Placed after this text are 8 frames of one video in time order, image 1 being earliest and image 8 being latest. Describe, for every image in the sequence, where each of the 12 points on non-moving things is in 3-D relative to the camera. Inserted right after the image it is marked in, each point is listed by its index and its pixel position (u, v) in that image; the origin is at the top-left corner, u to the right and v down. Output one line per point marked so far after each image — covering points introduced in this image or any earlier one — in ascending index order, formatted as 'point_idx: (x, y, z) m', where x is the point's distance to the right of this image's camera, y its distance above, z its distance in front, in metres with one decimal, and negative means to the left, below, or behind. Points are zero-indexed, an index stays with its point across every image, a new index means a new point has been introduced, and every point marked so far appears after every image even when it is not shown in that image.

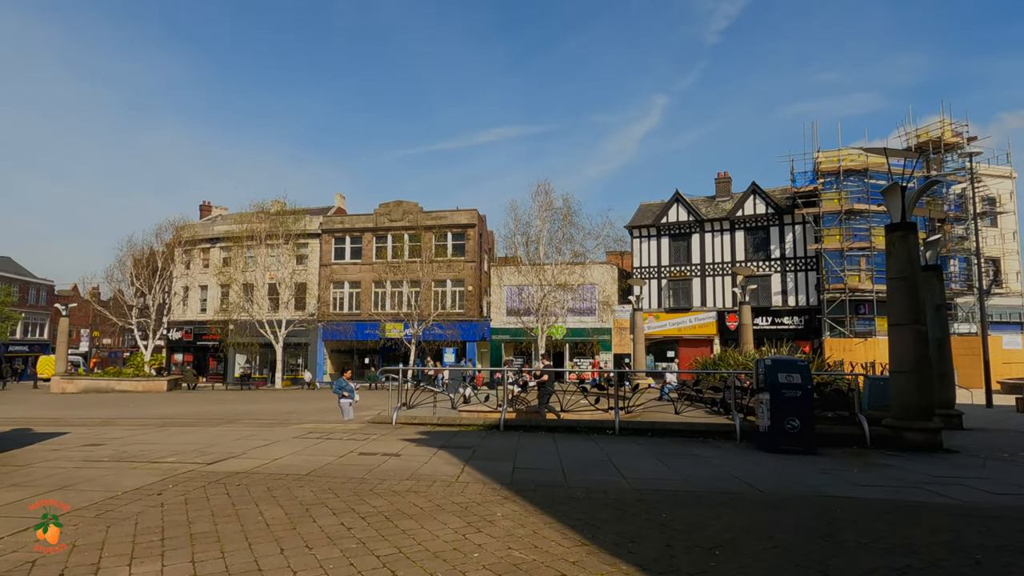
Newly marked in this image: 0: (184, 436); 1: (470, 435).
0: (-5.6, -2.5, +10.2) m
1: (-0.8, -2.7, +11.0) m
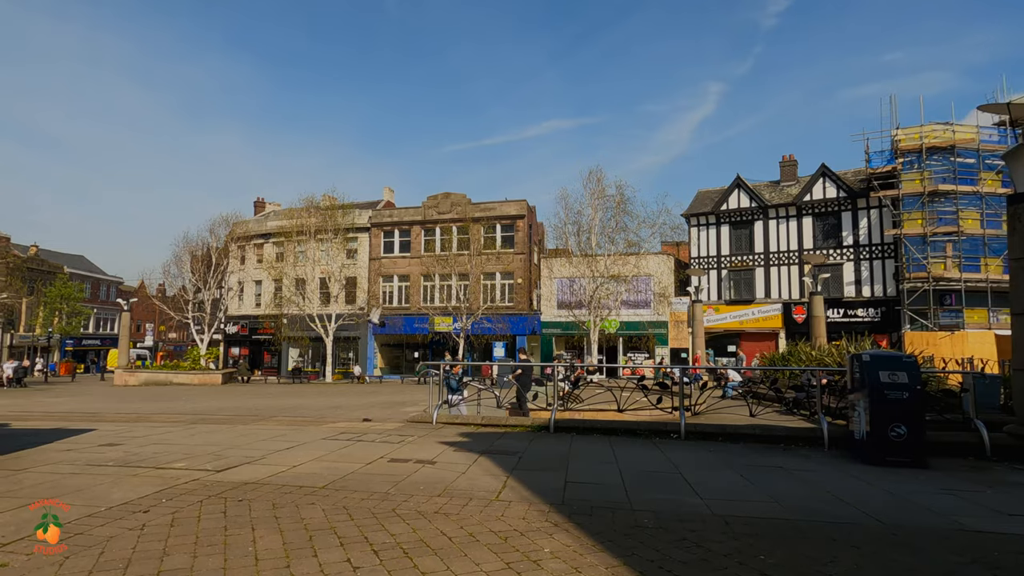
0: (-4.8, -2.3, +9.5) m
1: (+0.1, -2.5, +9.8) m
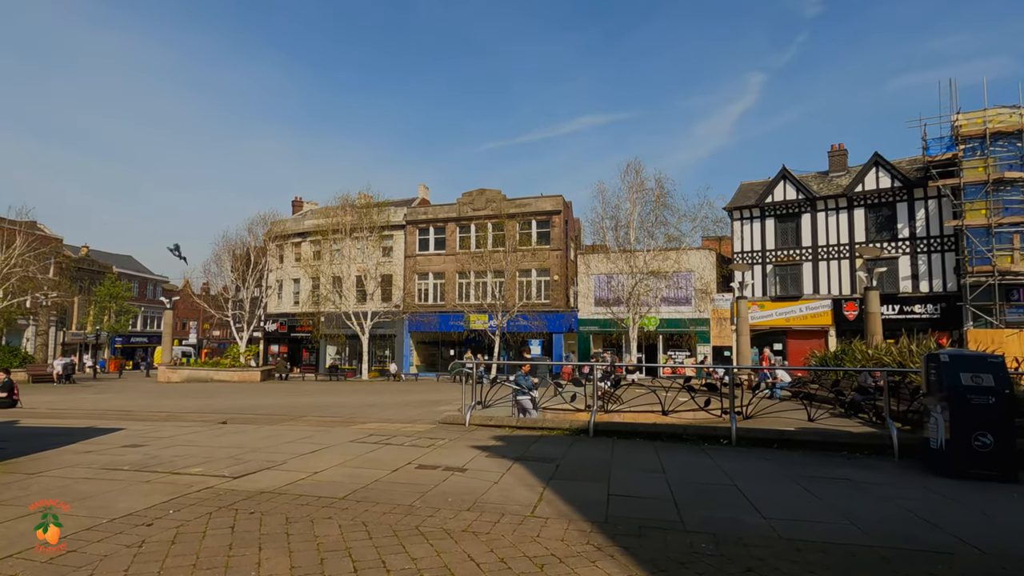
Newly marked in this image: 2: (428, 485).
0: (-4.2, -2.3, +9.2) m
1: (+0.7, -2.4, +9.2) m
2: (-0.8, -2.0, +6.0) m
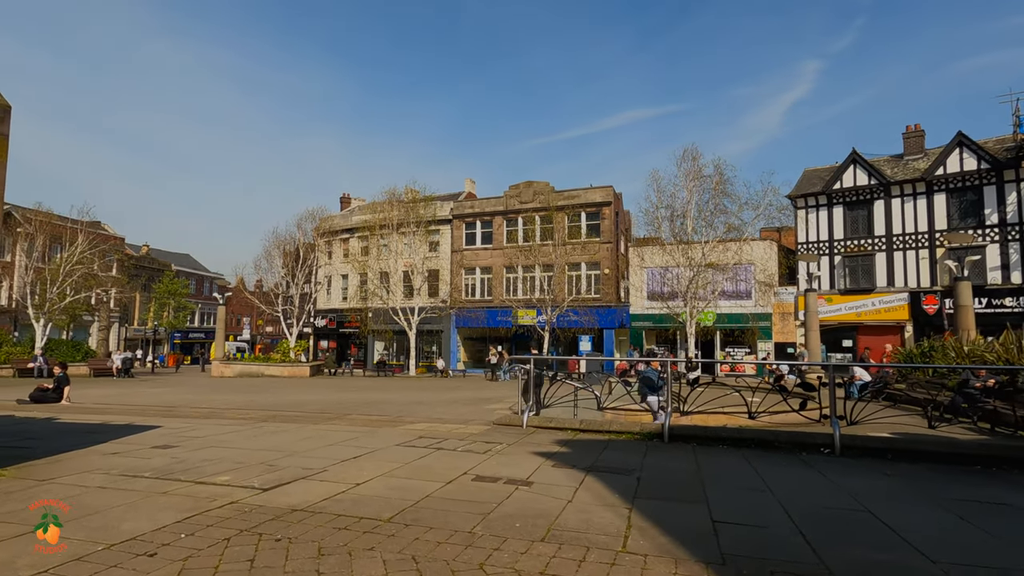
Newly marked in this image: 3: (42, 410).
0: (-3.3, -2.1, +8.4) m
1: (+1.5, -2.2, +8.1) m
2: (-0.2, -1.8, +5.0) m
3: (-9.2, -2.4, +11.8) m
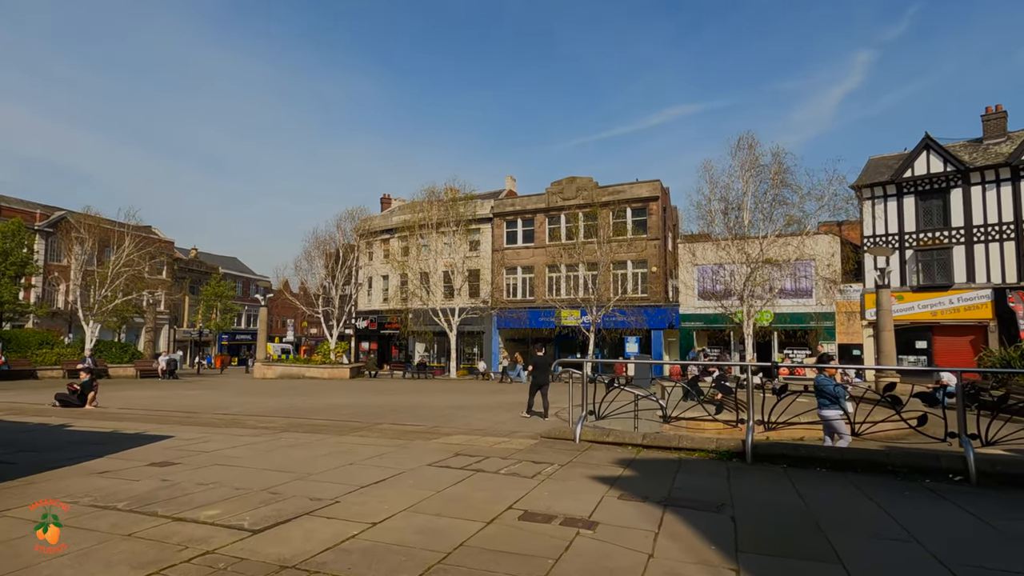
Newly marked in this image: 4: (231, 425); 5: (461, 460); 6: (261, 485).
0: (-2.7, -2.0, +7.4) m
1: (+2.1, -2.1, +6.7) m
2: (+0.2, -1.7, +3.7) m
3: (-8.3, -2.4, +11.1) m
4: (-4.6, -2.3, +9.8) m
5: (-0.6, -1.9, +6.8) m
6: (-2.3, -1.8, +5.4) m
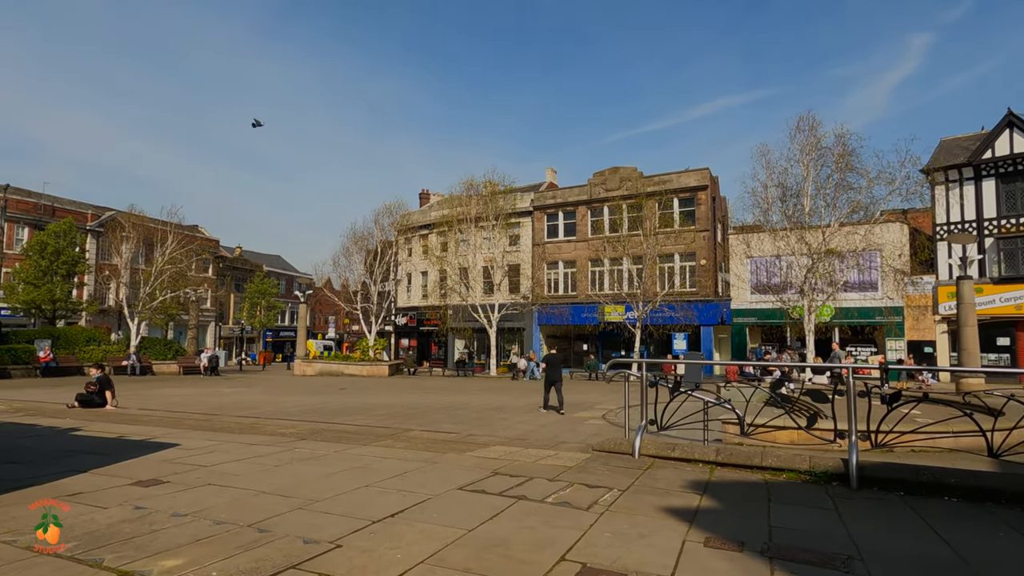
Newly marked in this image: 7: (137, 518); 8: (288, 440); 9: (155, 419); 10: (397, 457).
0: (-2.2, -1.9, +6.3) m
1: (+2.6, -1.9, +5.3) m
2: (+0.5, -1.6, +2.5) m
3: (-7.6, -2.3, +10.4) m
4: (-3.9, -2.1, +8.9) m
5: (-0.1, -1.8, +5.6) m
6: (-1.9, -1.7, +4.3) m
7: (-2.7, -1.6, +4.3) m
8: (-3.0, -2.0, +8.0) m
9: (-6.2, -2.3, +10.5) m
10: (-1.3, -1.9, +6.9) m
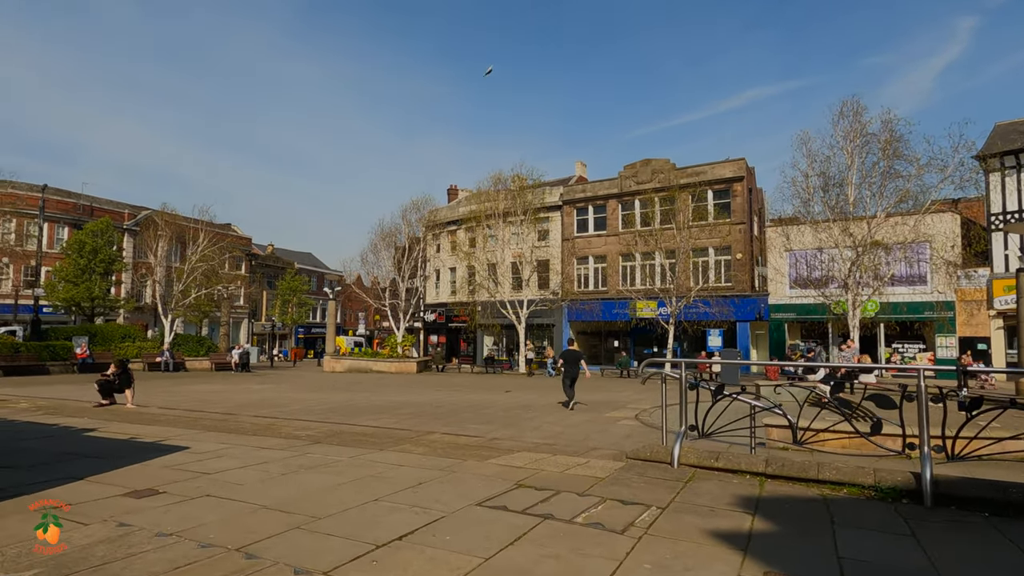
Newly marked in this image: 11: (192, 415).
0: (-2.0, -1.8, +5.8) m
1: (+2.8, -1.8, +4.6) m
2: (+0.5, -1.5, +1.9) m
3: (-7.1, -2.2, +10.2) m
4: (-3.6, -2.1, +8.5) m
5: (+0.1, -1.7, +5.0) m
6: (-1.7, -1.6, +3.9) m
7: (-2.5, -1.6, +3.8) m
8: (-2.7, -2.0, +7.6) m
9: (-5.7, -2.2, +10.2) m
10: (-1.0, -1.9, +6.4) m
11: (-5.7, -2.3, +10.9) m
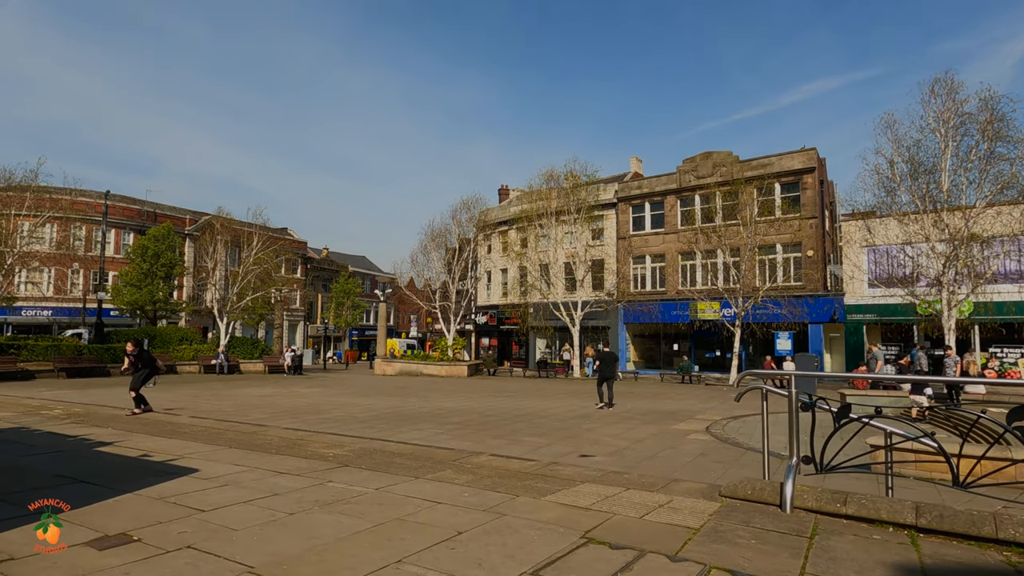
0: (-1.5, -1.8, +4.7) m
1: (+3.2, -1.8, +3.1) m
2: (+0.7, -1.4, +0.5) m
3: (-6.2, -2.2, +9.5) m
4: (-2.8, -2.0, +7.5) m
5: (+0.5, -1.7, +3.7) m
6: (-1.4, -1.6, +2.7) m
7: (-2.2, -1.6, +2.8) m
8: (-2.0, -1.9, +6.5) m
9: (-4.9, -2.2, +9.4) m
10: (-0.5, -1.8, +5.1) m
11: (-4.8, -2.3, +10.1) m
